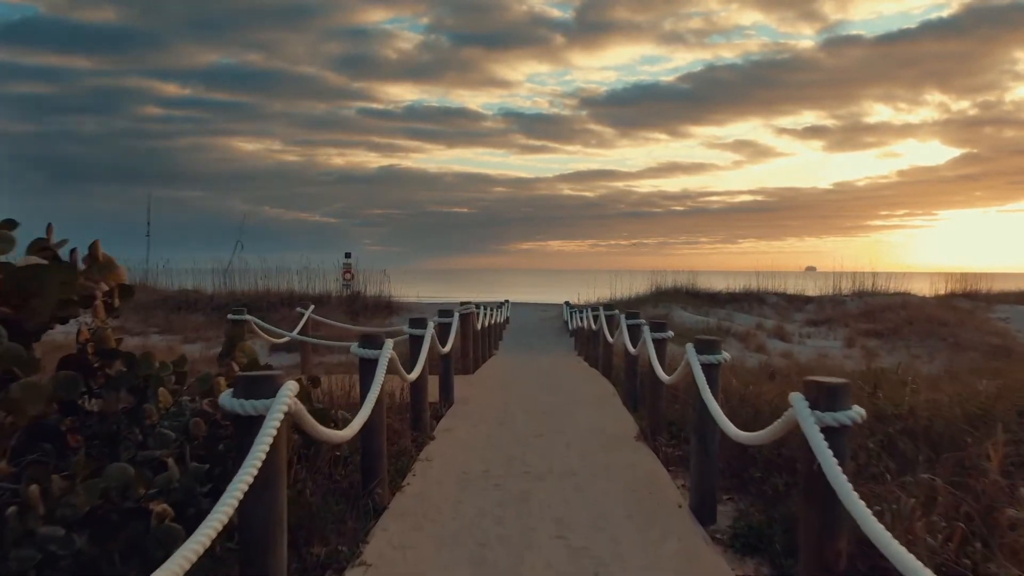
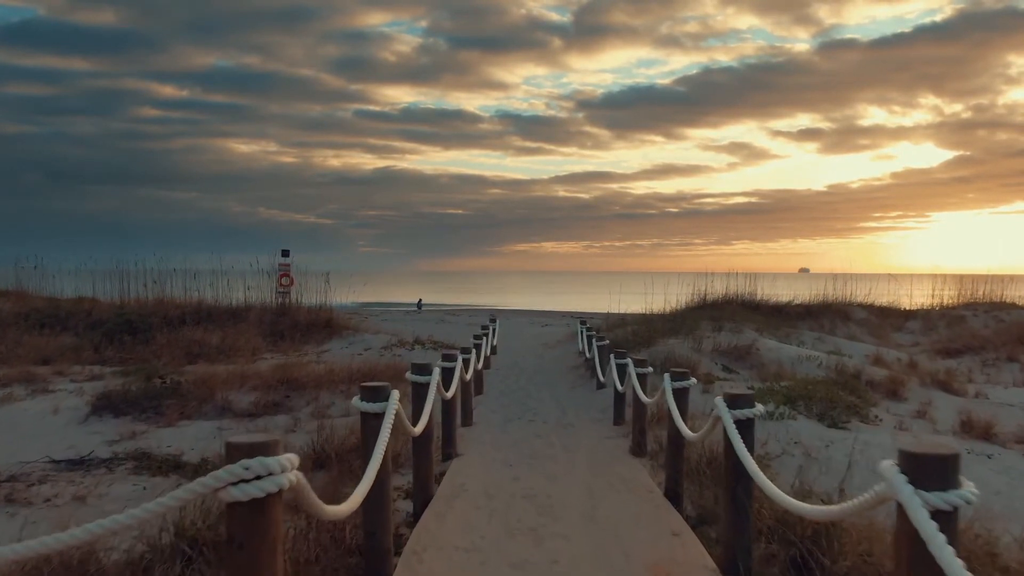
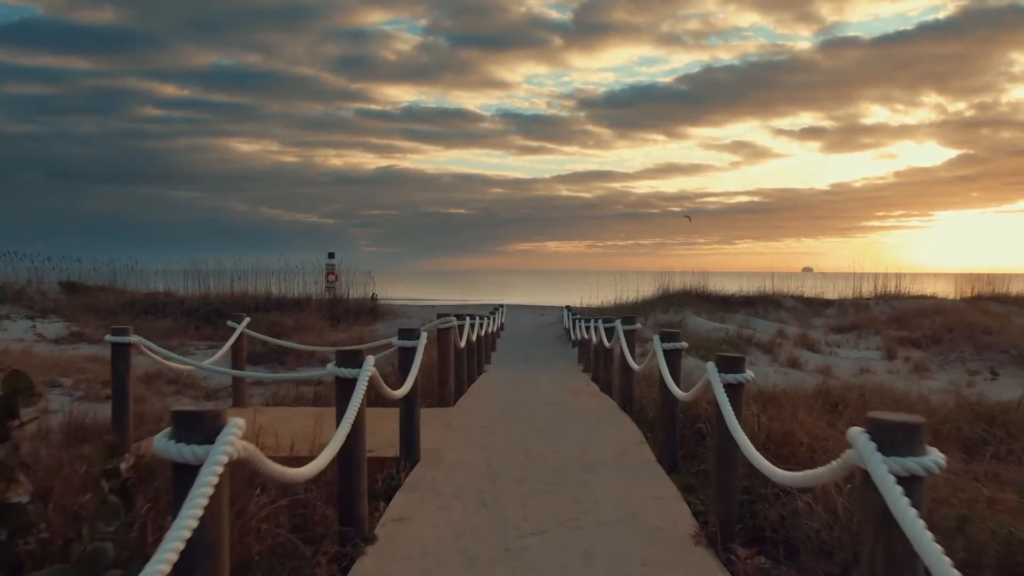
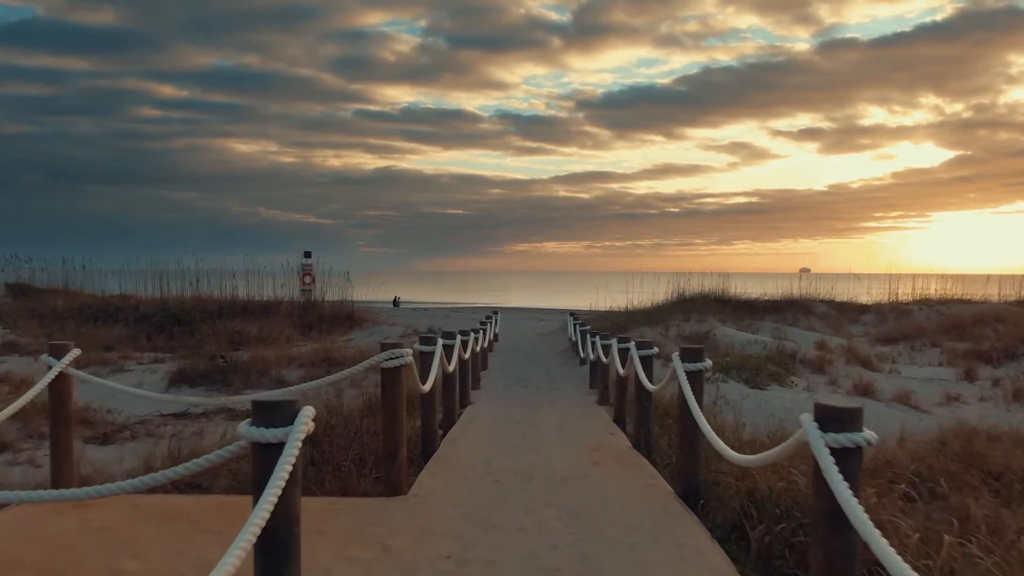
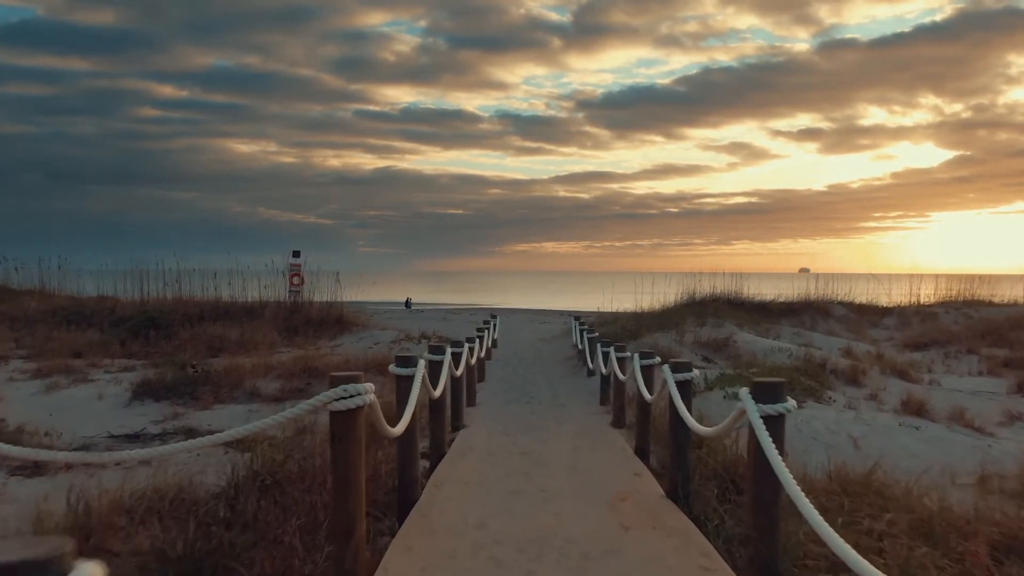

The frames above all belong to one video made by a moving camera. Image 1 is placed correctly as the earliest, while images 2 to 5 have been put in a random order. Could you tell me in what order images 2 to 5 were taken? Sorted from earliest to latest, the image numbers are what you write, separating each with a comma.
3, 4, 5, 2
